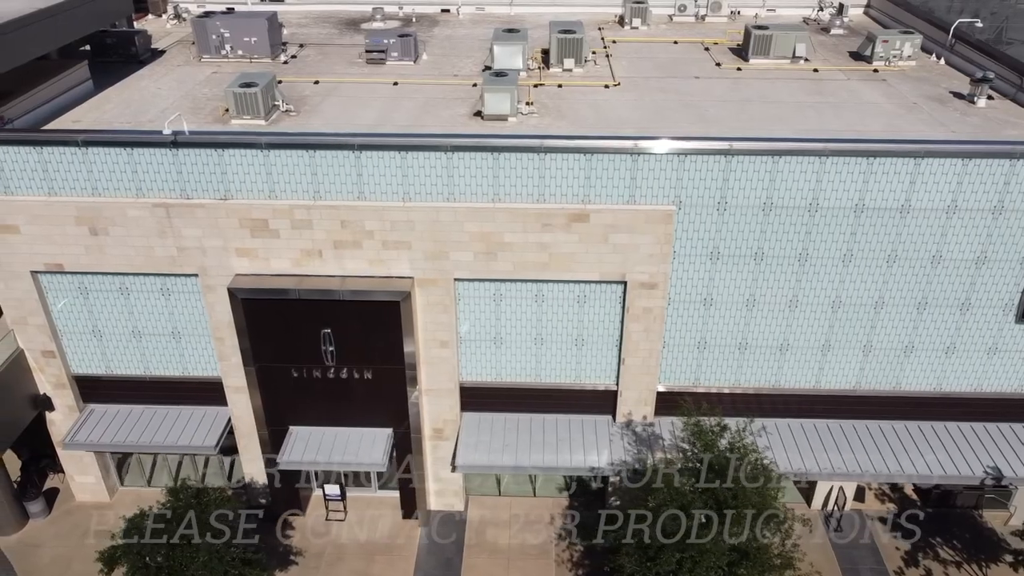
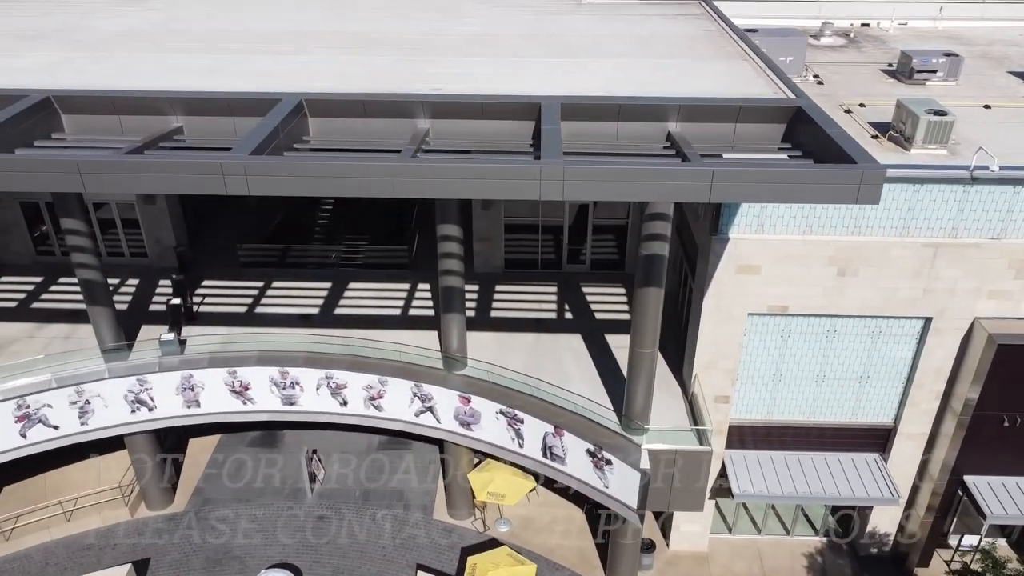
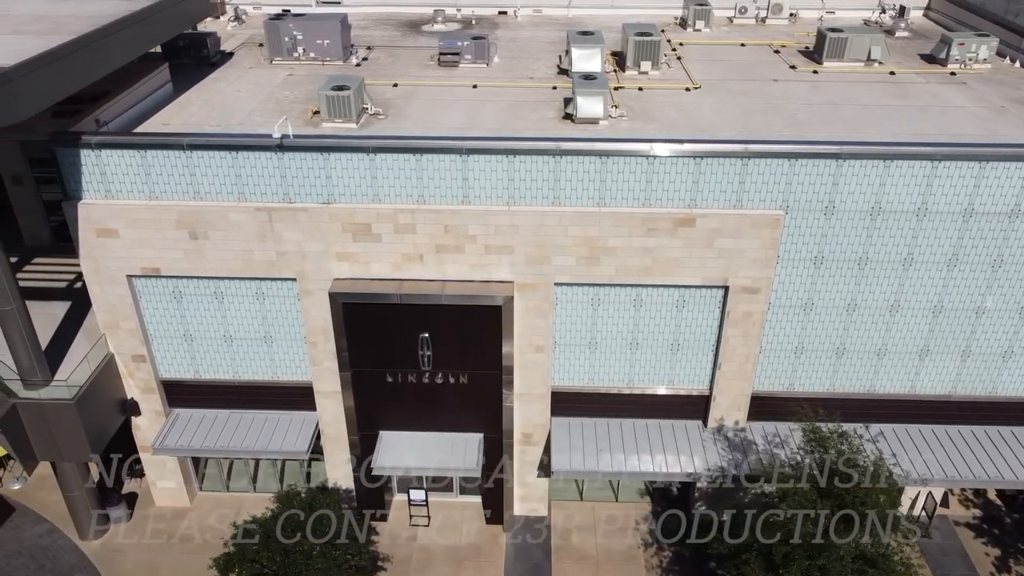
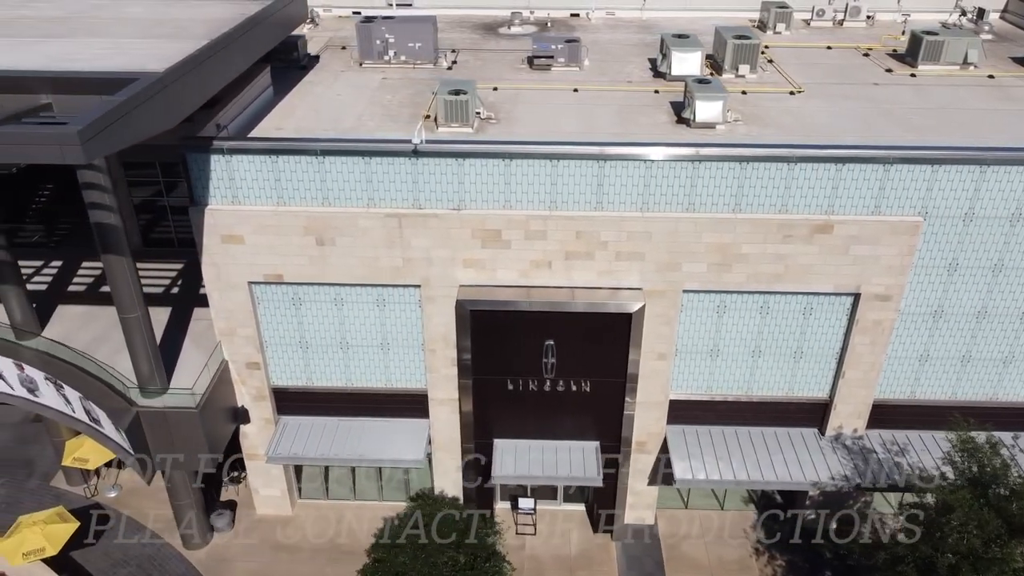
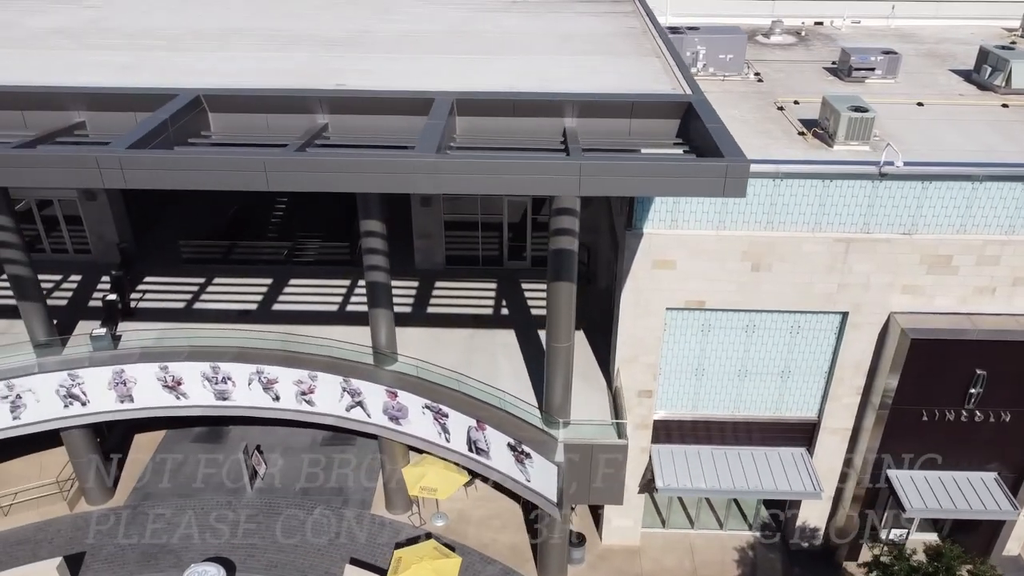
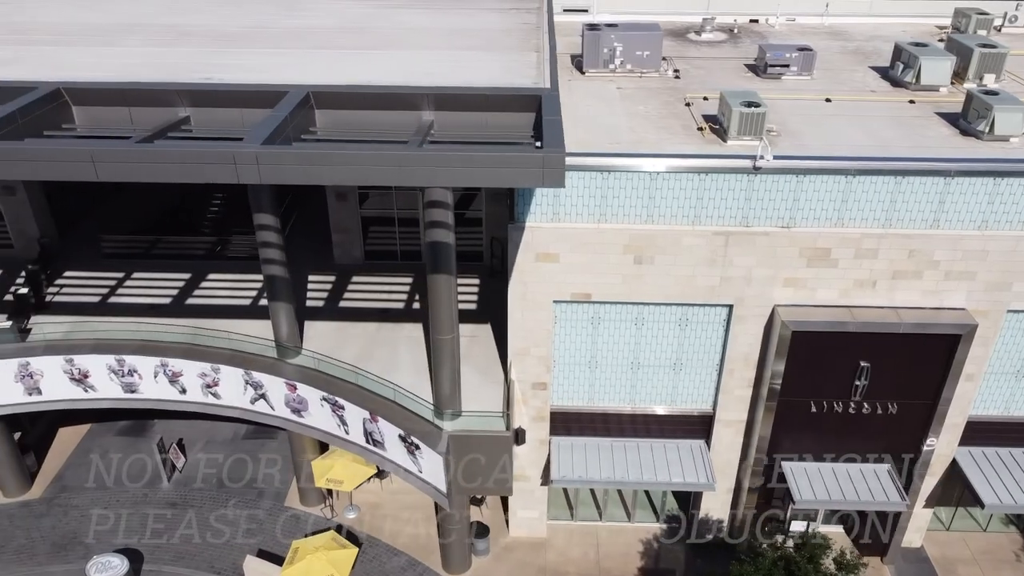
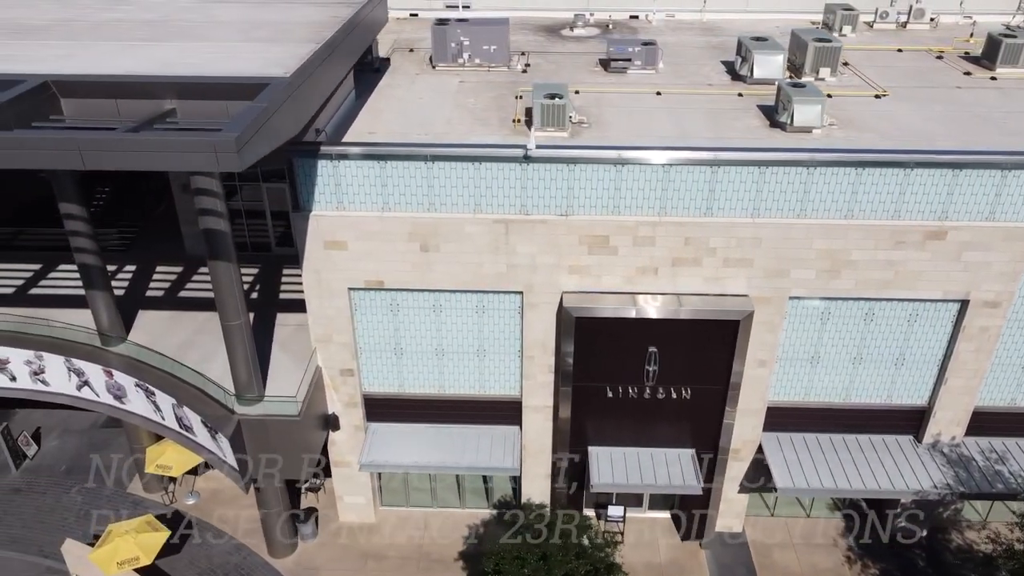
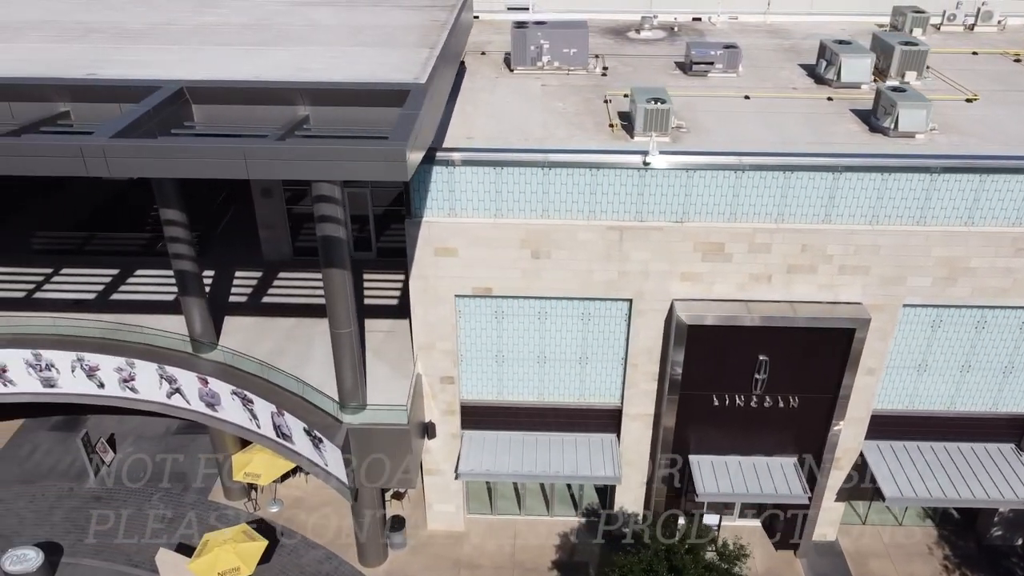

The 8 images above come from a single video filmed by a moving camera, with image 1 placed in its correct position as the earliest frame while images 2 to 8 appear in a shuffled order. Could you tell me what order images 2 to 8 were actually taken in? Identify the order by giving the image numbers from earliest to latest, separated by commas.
3, 4, 7, 8, 6, 5, 2
